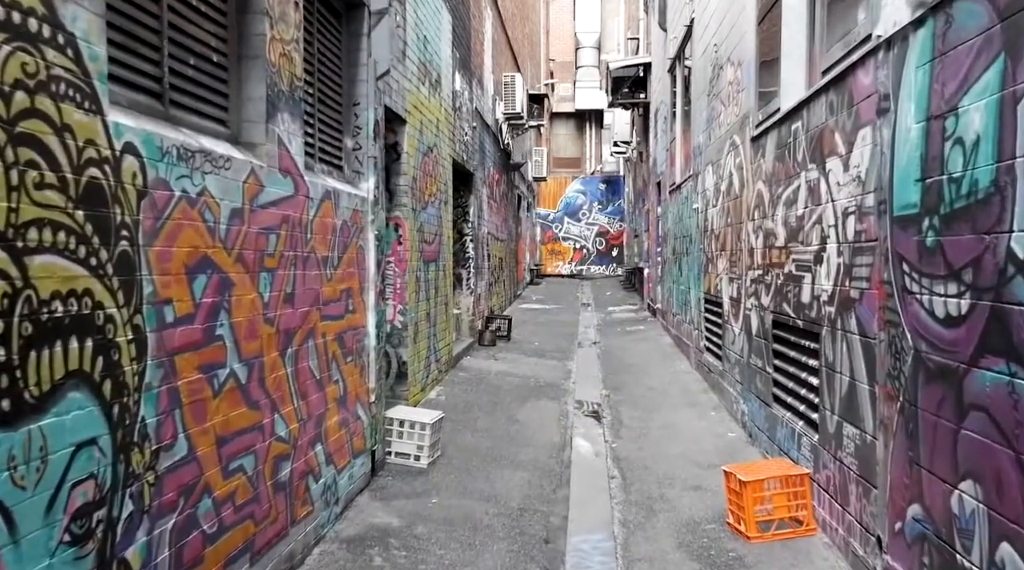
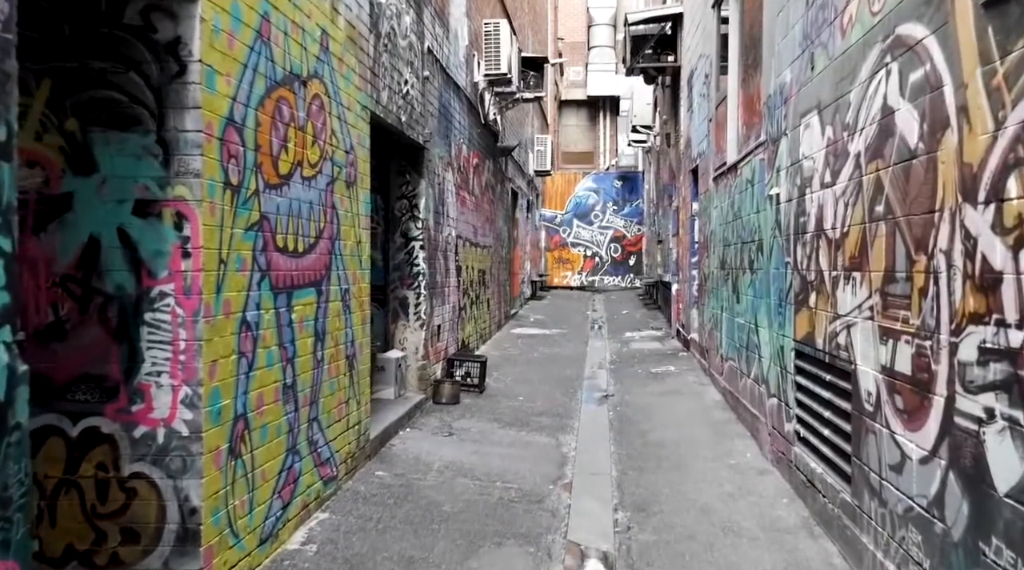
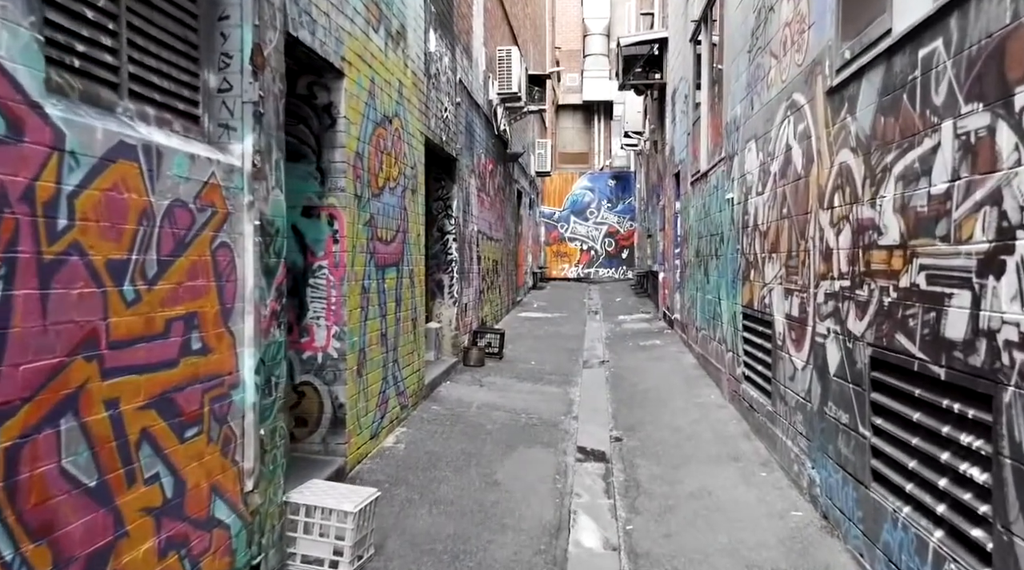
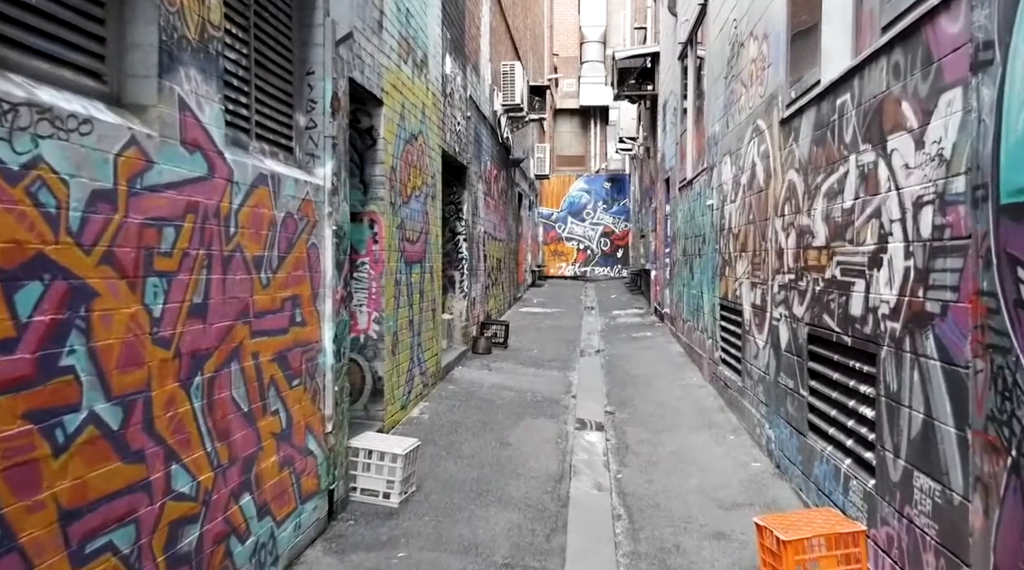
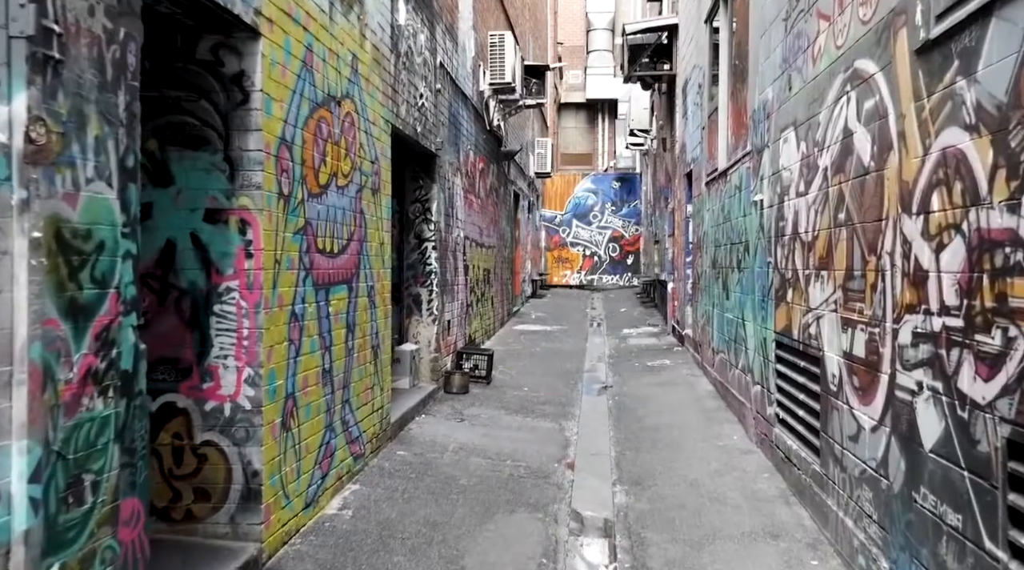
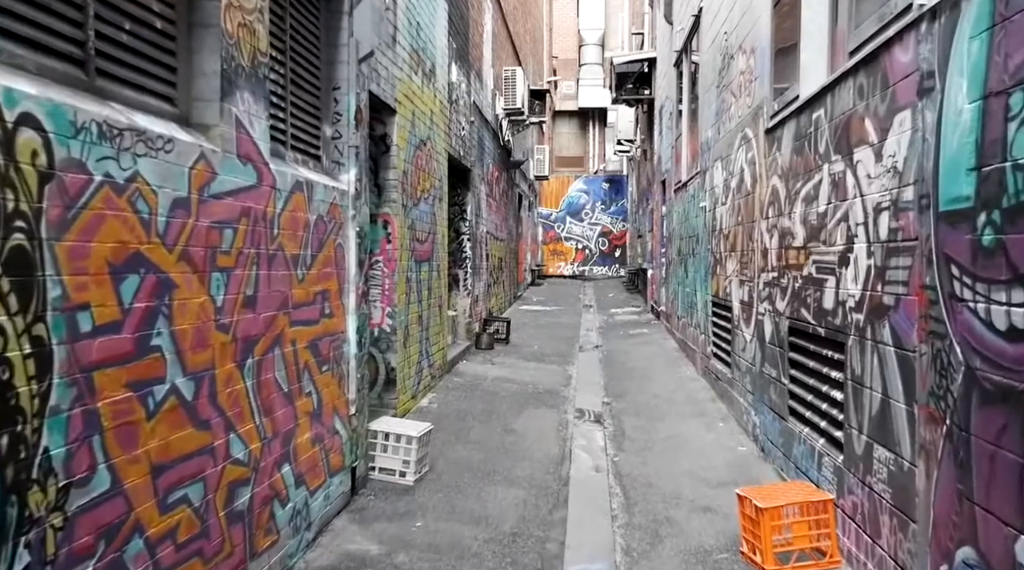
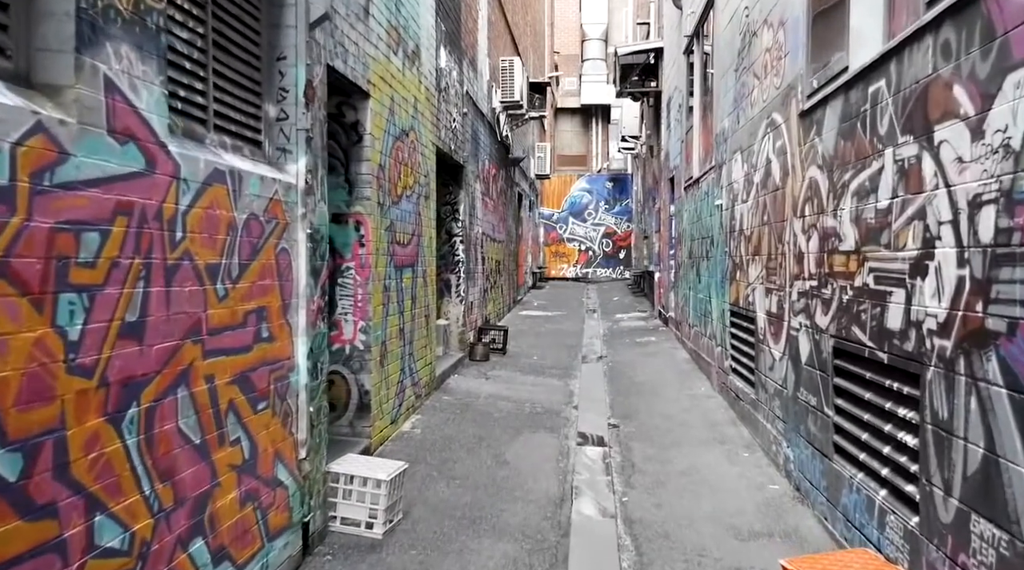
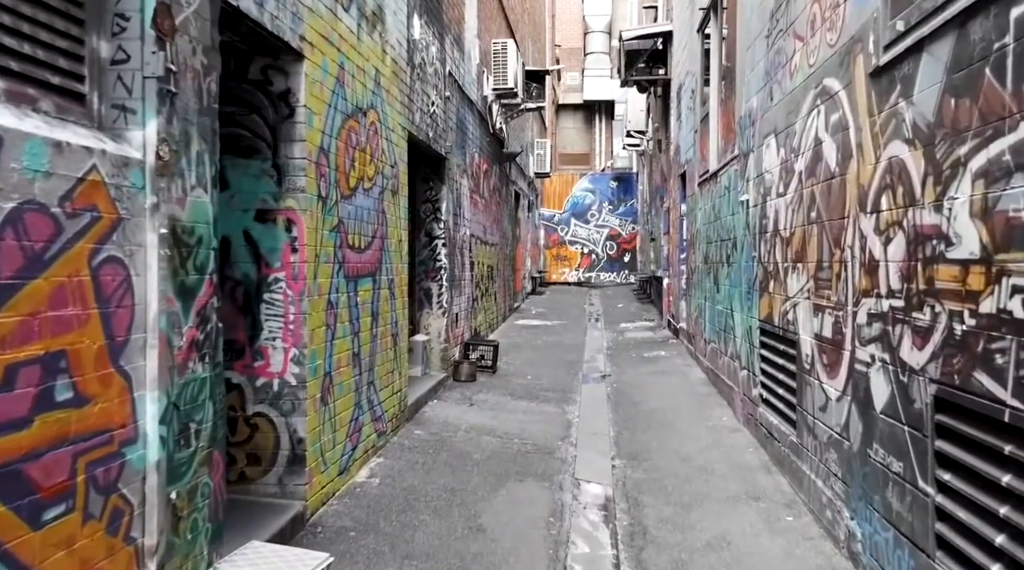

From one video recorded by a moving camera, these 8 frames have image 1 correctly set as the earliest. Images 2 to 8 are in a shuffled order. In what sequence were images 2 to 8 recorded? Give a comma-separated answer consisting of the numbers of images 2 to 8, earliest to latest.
6, 4, 7, 3, 8, 5, 2
